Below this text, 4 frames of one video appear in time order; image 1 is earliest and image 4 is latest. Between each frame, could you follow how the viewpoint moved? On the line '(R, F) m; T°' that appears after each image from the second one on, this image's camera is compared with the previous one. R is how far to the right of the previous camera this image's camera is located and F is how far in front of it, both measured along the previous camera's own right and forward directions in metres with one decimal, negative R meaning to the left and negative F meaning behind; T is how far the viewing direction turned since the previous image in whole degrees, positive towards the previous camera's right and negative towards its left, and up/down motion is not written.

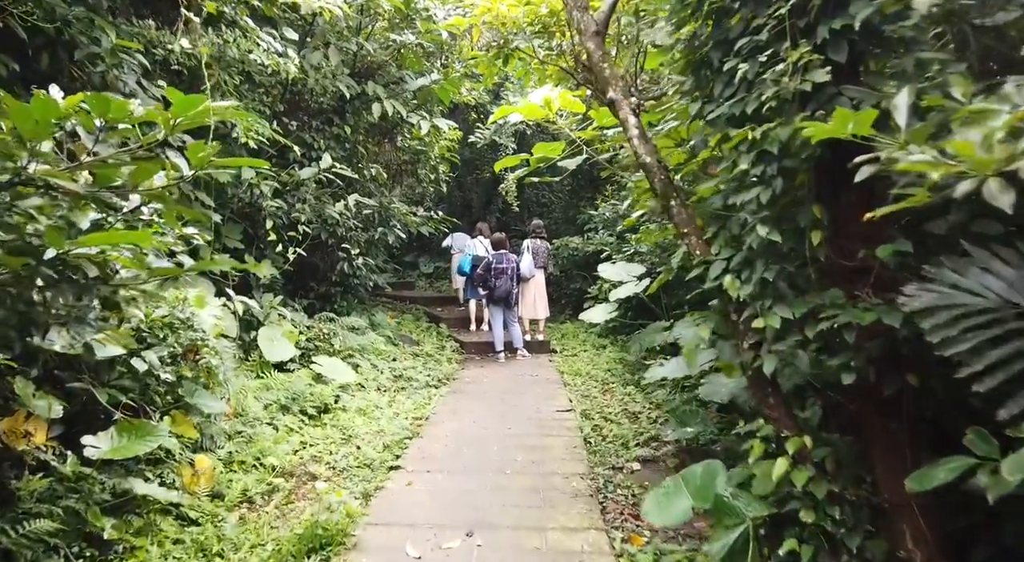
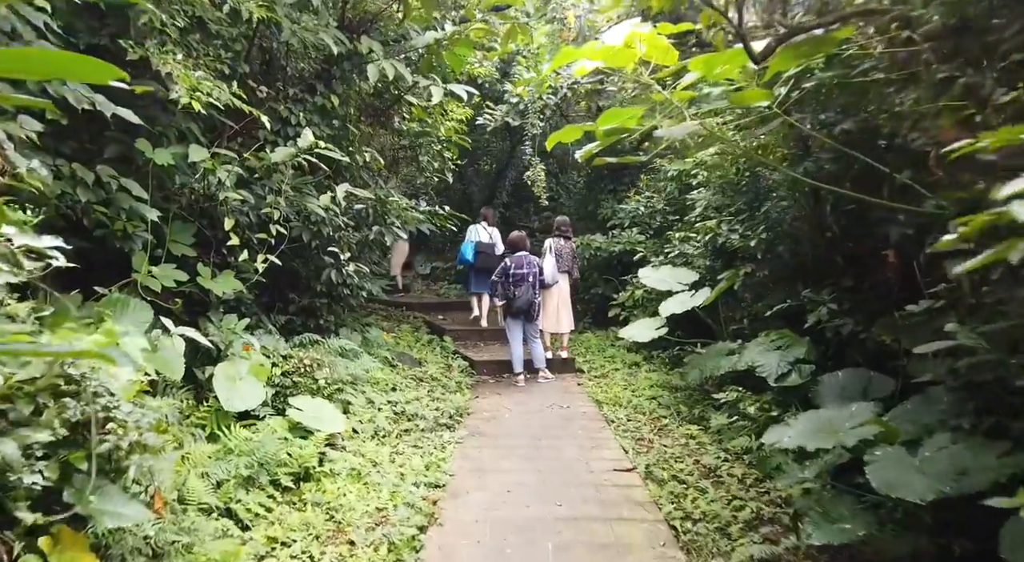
(-0.3, +1.3) m; +1°
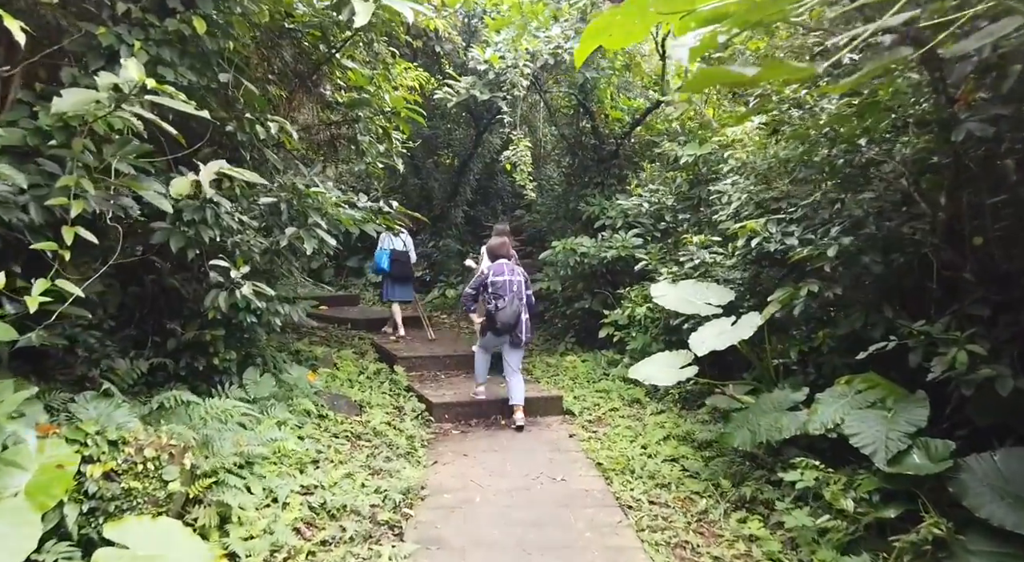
(0.0, +1.7) m; +3°
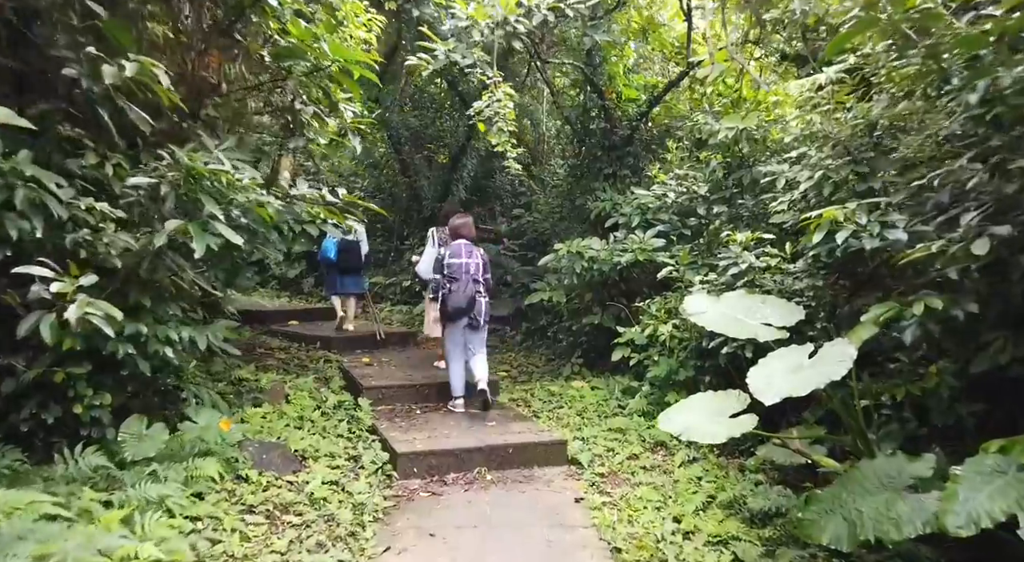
(+0.1, +1.3) m; -1°
